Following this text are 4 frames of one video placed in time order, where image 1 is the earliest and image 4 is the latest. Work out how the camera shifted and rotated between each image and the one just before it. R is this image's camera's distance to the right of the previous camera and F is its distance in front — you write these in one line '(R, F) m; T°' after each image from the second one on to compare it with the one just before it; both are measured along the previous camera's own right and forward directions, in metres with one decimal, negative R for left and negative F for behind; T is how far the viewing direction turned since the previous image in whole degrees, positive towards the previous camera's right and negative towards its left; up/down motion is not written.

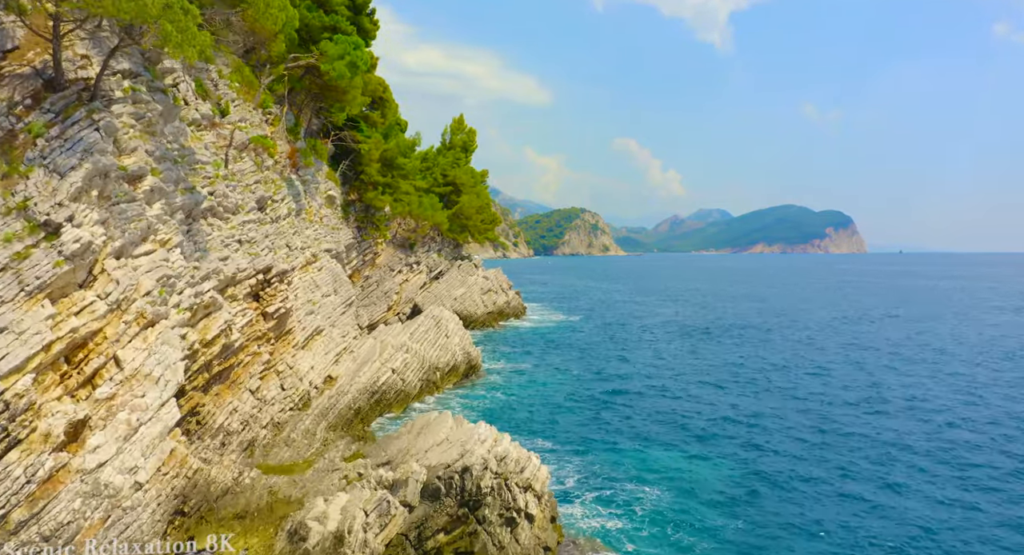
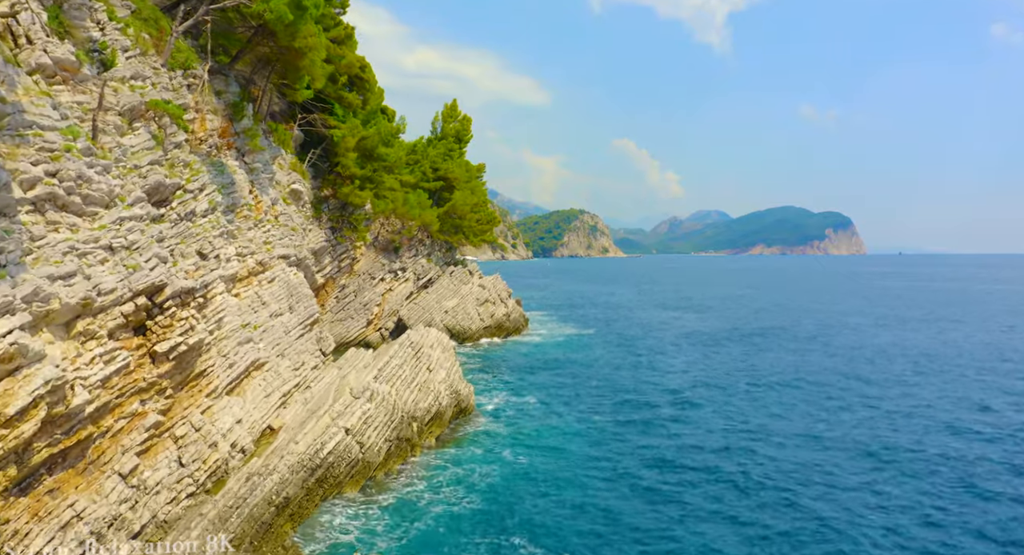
(-0.2, +8.1) m; 0°
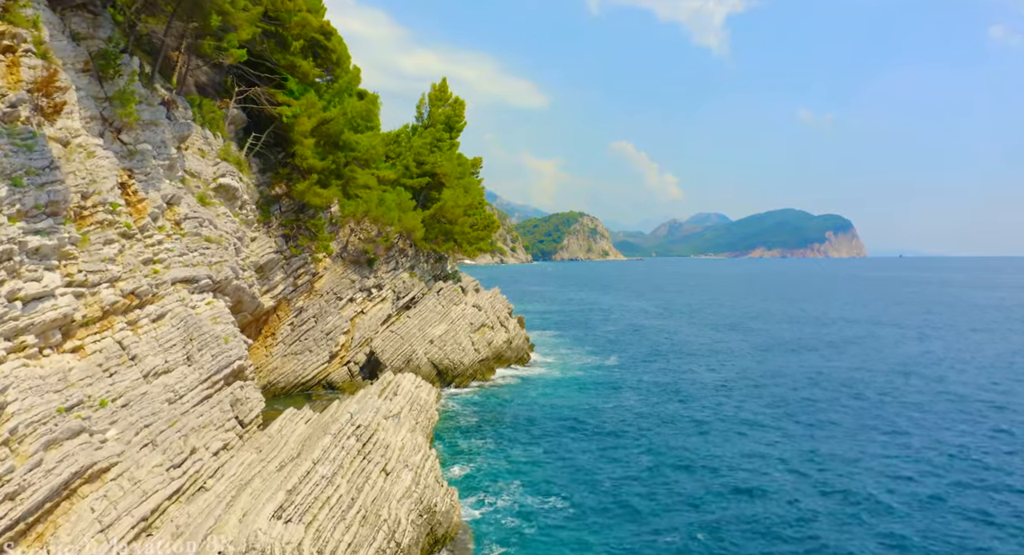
(-0.2, +10.0) m; 0°
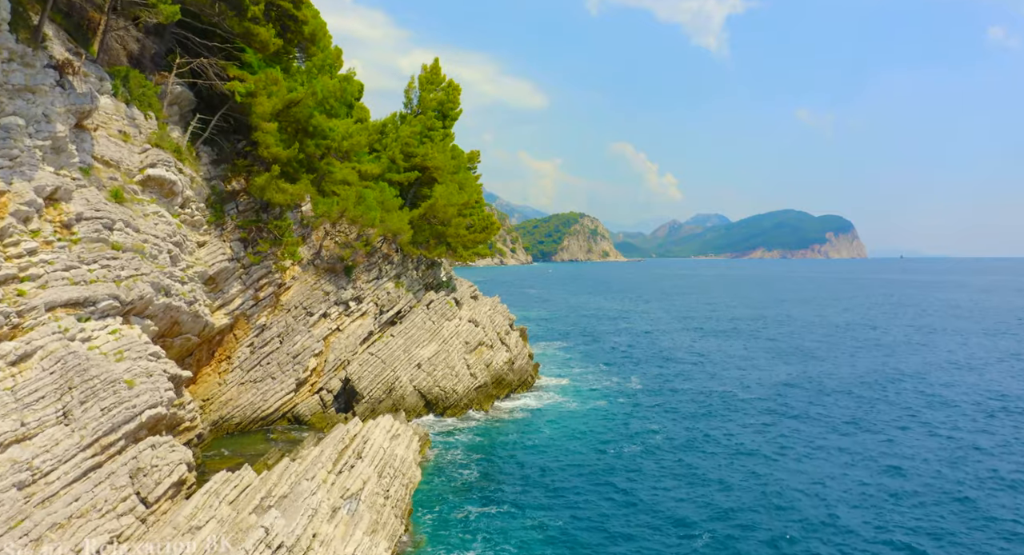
(-0.1, +5.8) m; 0°
